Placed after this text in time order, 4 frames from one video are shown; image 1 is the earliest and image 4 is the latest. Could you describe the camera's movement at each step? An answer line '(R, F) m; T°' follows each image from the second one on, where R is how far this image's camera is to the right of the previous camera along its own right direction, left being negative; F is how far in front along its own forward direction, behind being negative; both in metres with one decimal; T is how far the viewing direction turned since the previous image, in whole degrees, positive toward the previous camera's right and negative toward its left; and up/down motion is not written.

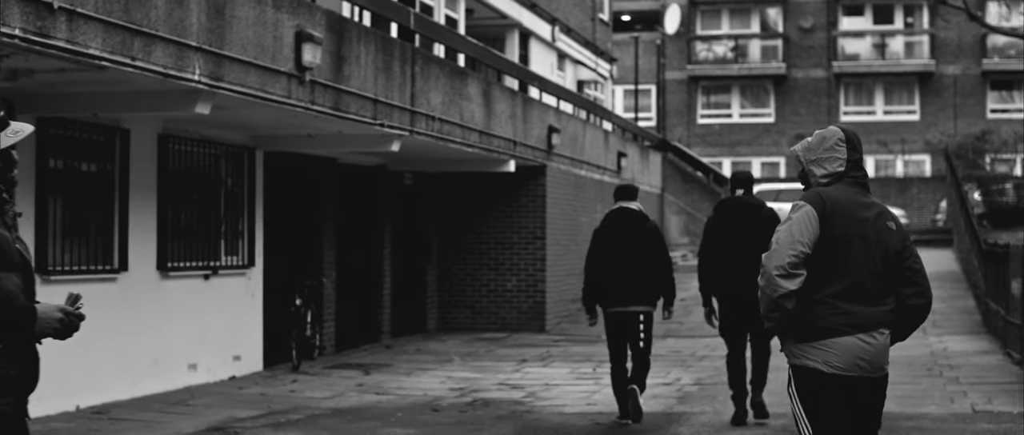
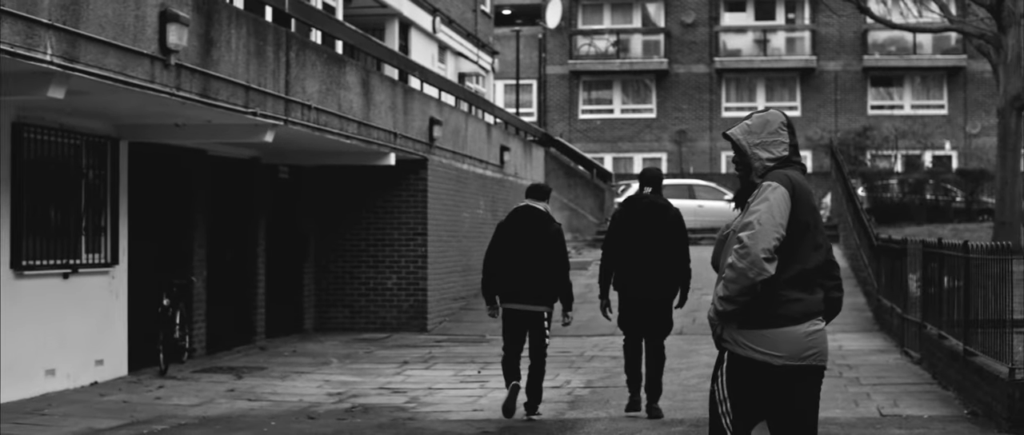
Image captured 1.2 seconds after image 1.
(0.0, +0.7) m; +4°
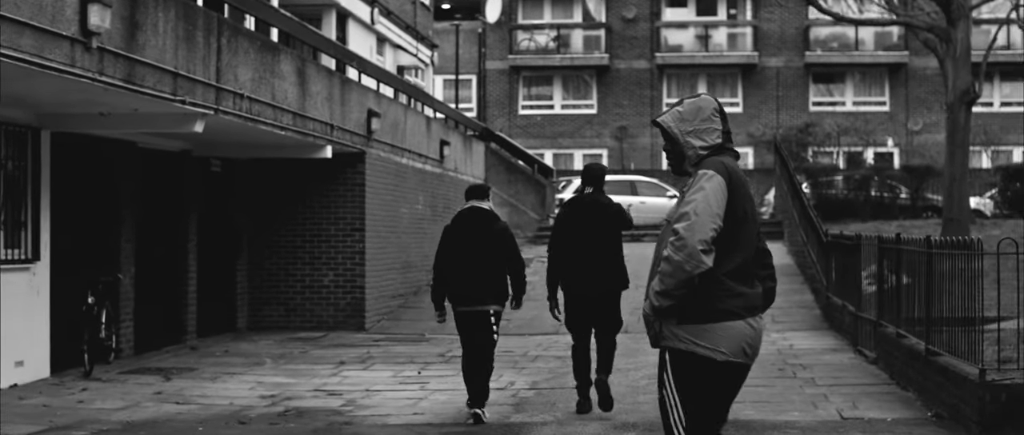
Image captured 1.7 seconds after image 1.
(0.0, +0.5) m; +2°
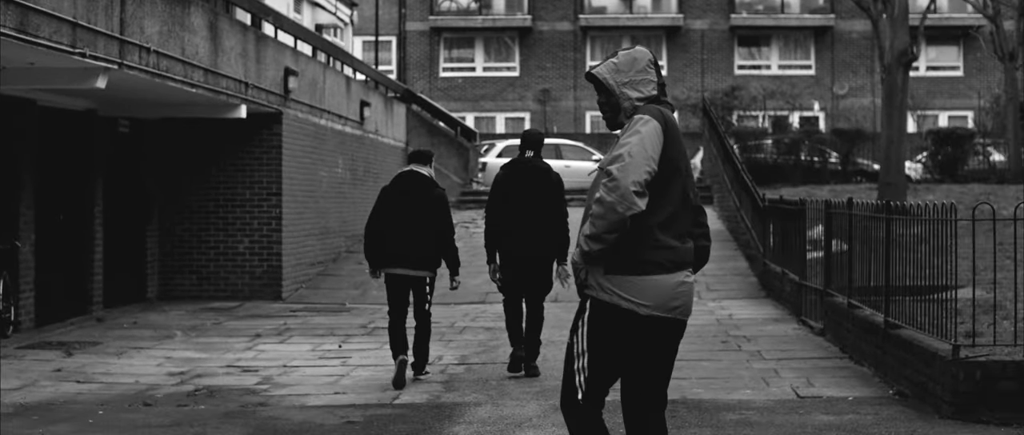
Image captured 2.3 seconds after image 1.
(-0.1, +0.8) m; +2°
